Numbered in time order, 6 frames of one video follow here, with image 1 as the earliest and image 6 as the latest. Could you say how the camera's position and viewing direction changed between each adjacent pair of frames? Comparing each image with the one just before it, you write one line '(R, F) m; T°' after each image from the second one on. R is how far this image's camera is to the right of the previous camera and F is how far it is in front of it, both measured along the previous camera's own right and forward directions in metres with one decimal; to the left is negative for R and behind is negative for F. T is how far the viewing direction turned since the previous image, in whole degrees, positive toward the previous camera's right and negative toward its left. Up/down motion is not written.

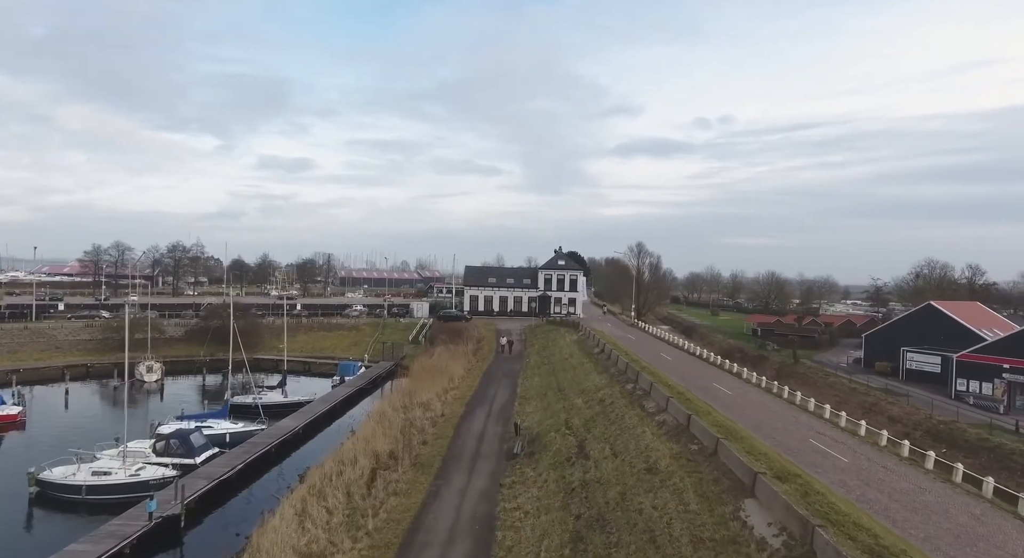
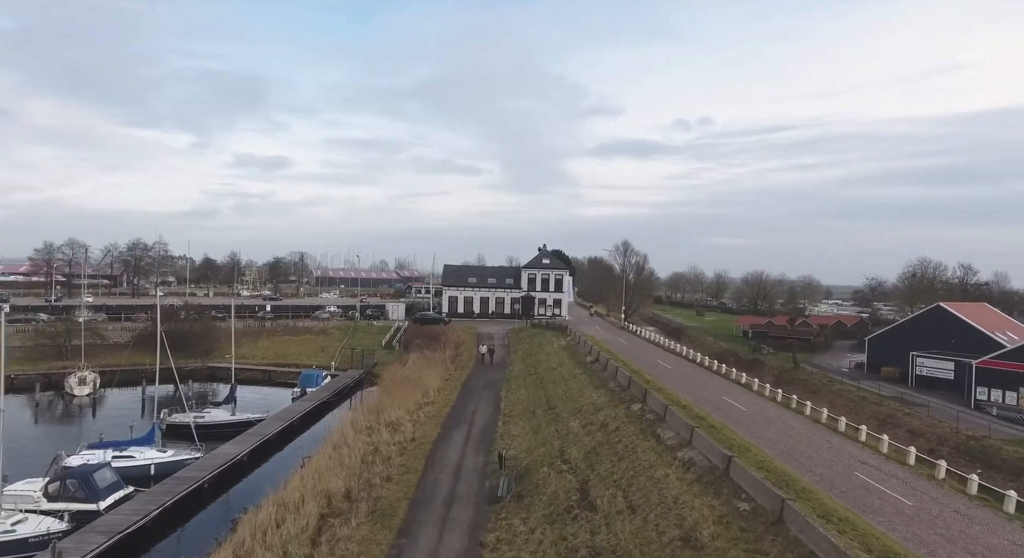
(-0.1, +4.1) m; +2°
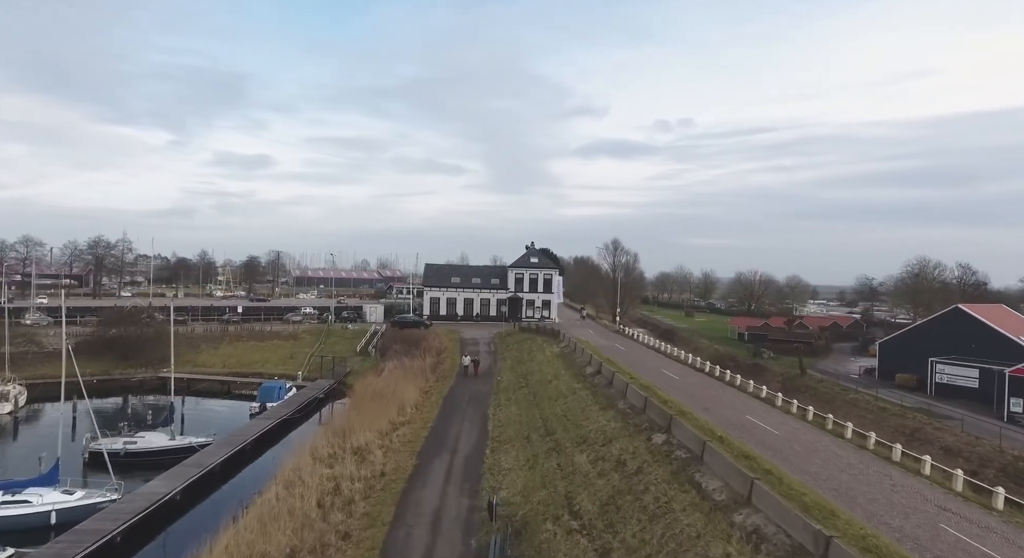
(-0.2, +4.1) m; +1°
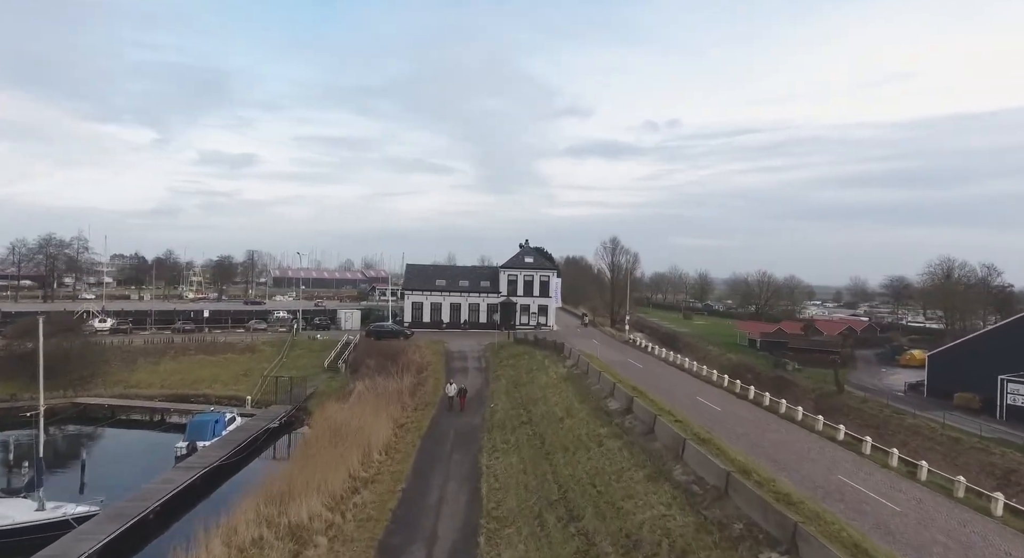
(-0.4, +6.9) m; +1°
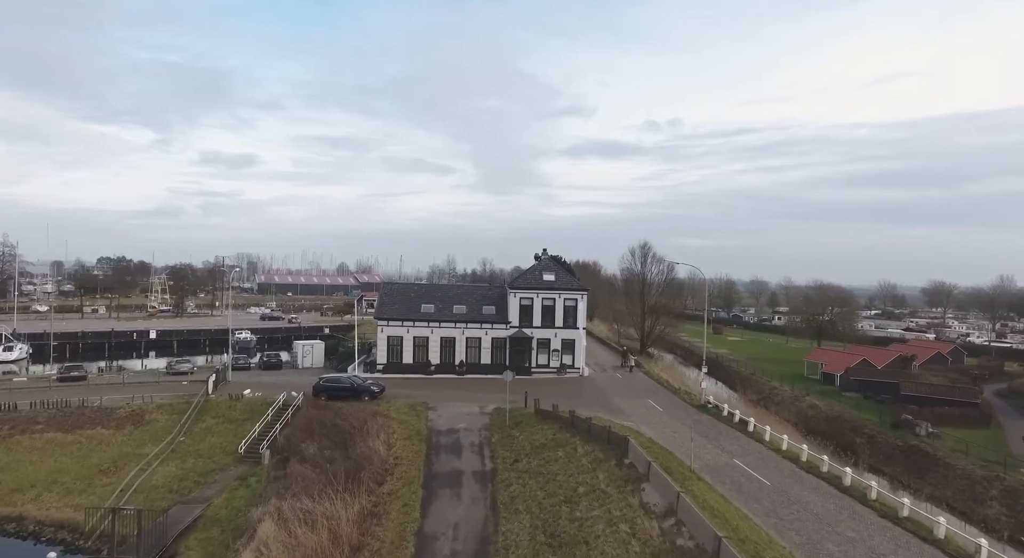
(-0.7, +15.4) m; 0°
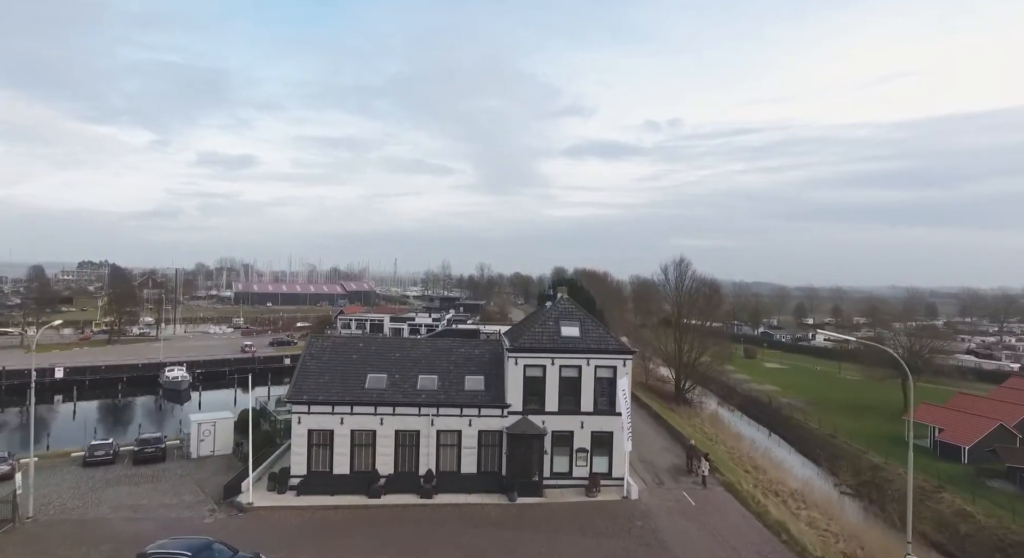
(0.0, +15.6) m; 0°
